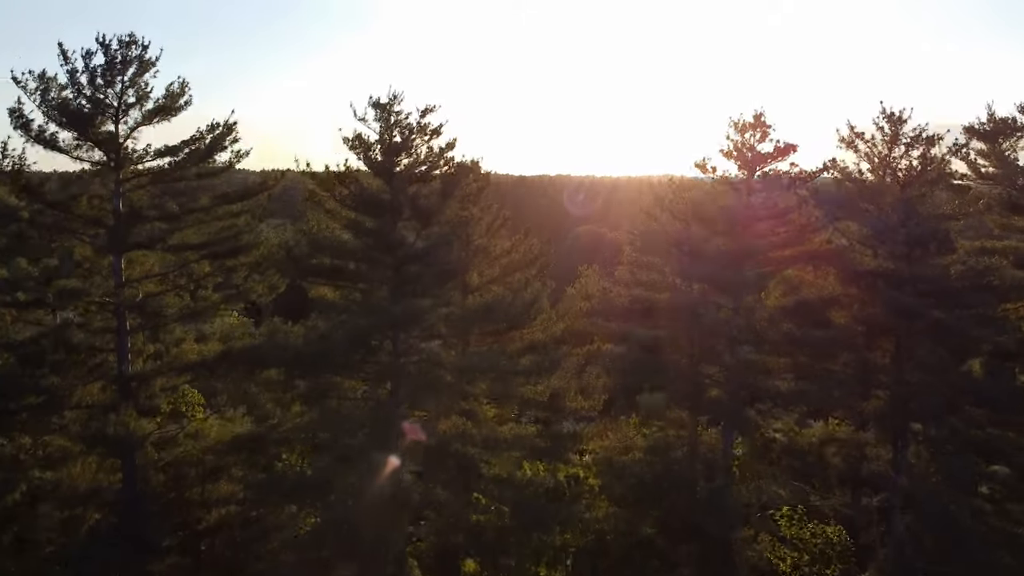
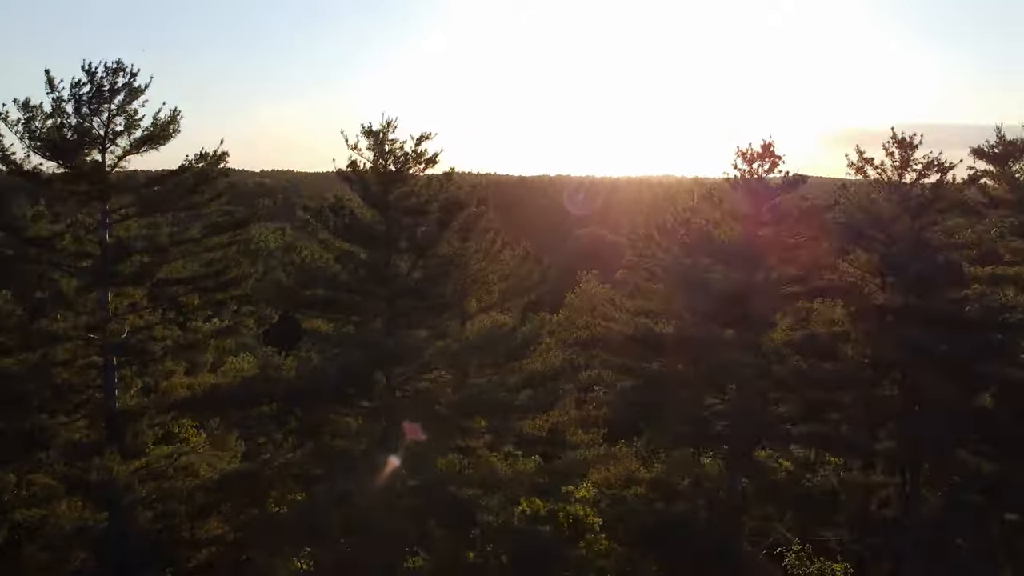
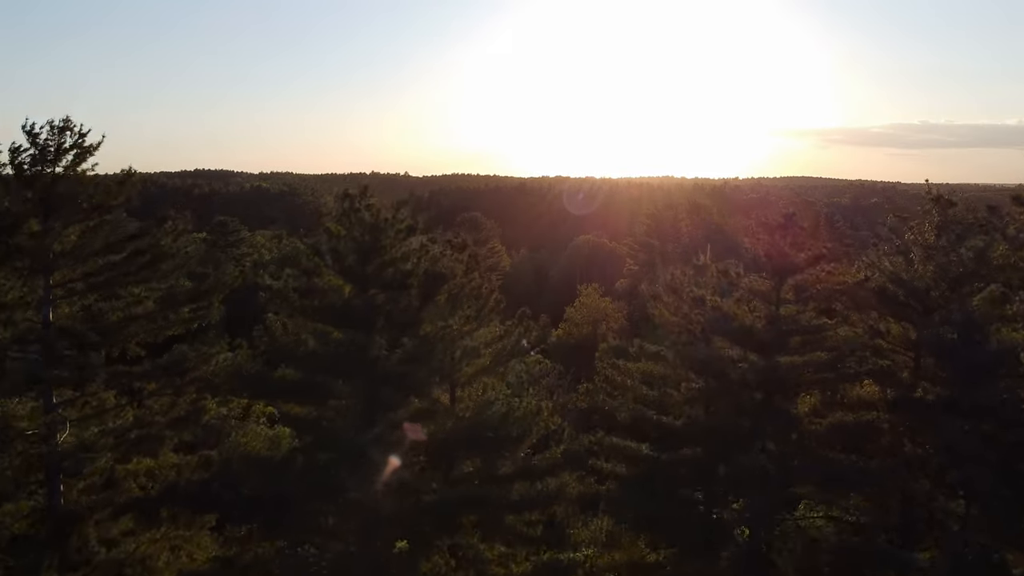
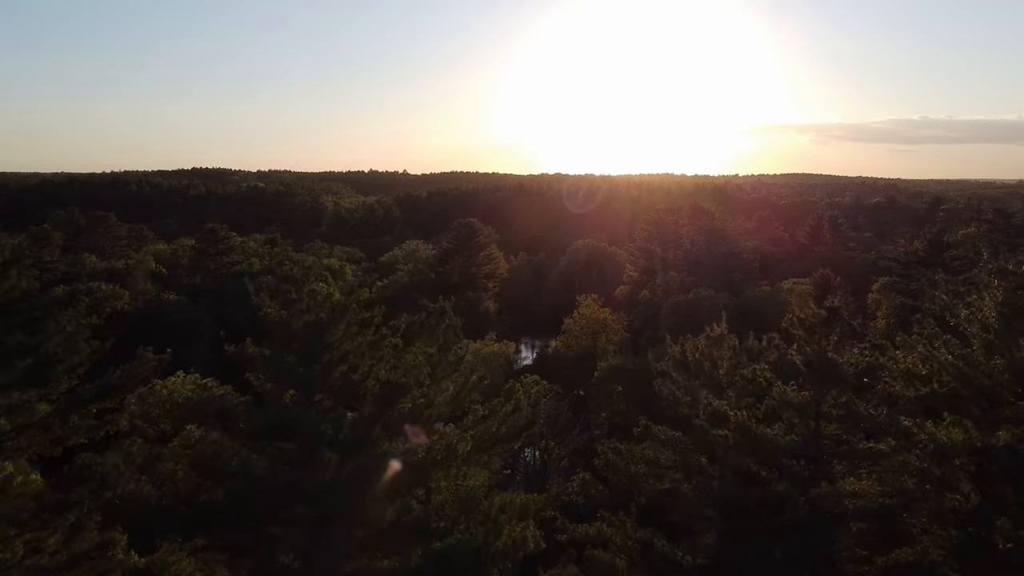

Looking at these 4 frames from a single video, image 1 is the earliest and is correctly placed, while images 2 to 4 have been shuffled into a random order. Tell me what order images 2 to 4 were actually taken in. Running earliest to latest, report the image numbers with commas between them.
2, 3, 4
